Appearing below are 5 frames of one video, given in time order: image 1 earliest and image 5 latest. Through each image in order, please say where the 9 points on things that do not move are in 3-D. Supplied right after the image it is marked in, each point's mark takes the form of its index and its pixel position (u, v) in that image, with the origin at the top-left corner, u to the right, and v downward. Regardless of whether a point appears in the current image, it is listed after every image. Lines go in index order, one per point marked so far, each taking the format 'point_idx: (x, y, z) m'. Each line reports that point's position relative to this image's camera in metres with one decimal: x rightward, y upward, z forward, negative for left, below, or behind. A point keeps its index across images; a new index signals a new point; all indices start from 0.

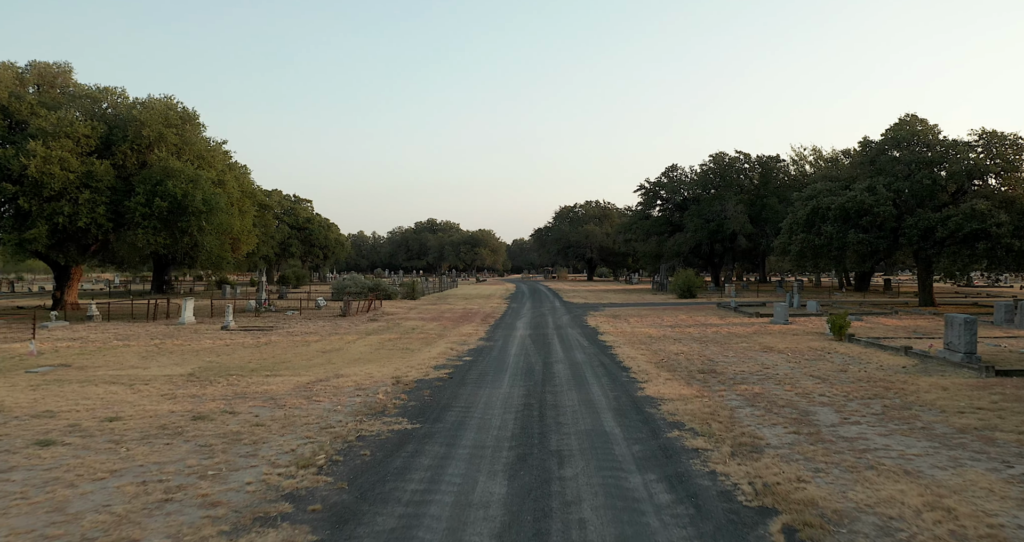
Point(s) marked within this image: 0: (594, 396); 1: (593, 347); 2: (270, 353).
0: (+1.3, -2.0, +12.6) m
1: (+2.0, -1.9, +19.7) m
2: (-6.0, -2.0, +19.3) m
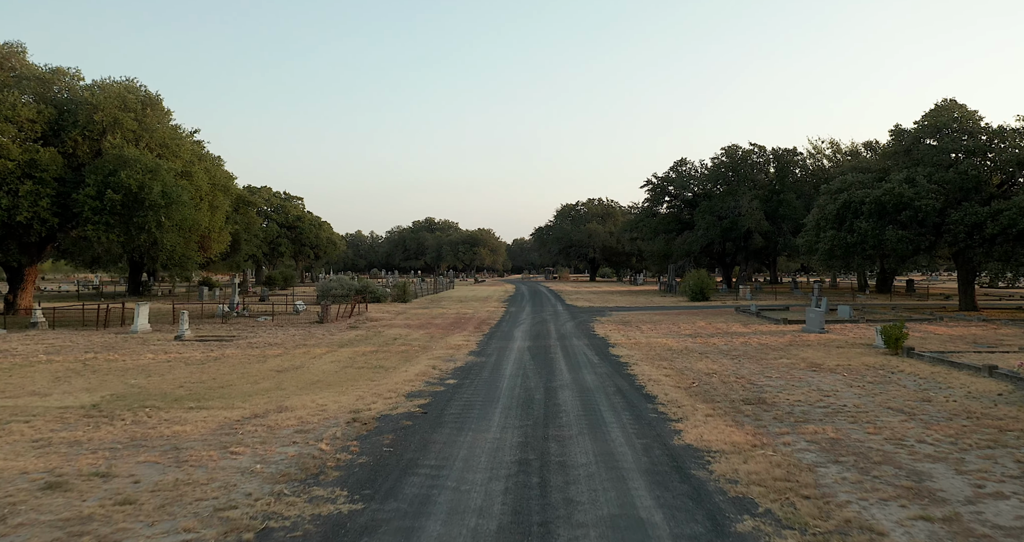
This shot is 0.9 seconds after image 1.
0: (+1.2, -2.0, +9.3) m
1: (+1.9, -1.9, +16.4) m
2: (-6.1, -2.1, +15.9) m
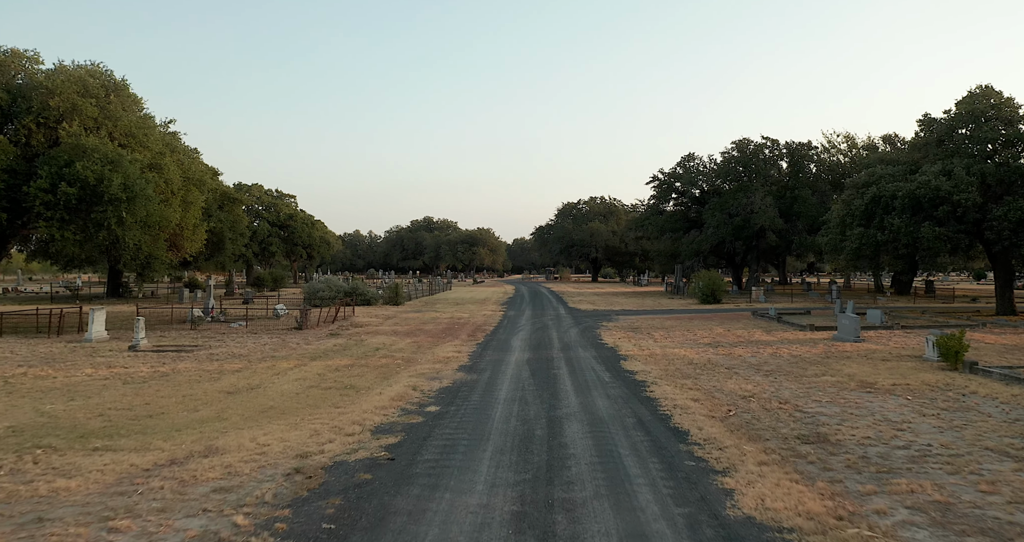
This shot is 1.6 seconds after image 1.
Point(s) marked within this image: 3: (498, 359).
0: (+1.1, -2.1, +6.7) m
1: (+1.9, -2.0, +13.8) m
2: (-6.2, -2.1, +13.4) m
3: (-0.3, -2.0, +17.4) m
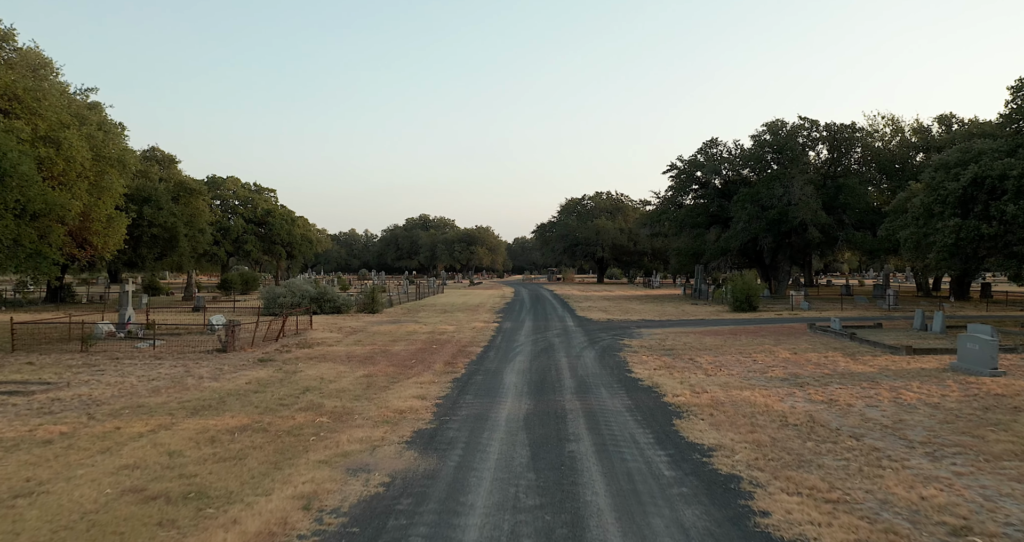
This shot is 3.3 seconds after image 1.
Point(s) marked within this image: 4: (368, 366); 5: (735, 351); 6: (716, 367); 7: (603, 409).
0: (+1.0, -2.1, +0.4) m
1: (+1.7, -2.1, +7.6) m
2: (-6.3, -2.2, +7.1) m
3: (-0.5, -2.0, +11.2) m
4: (-3.0, -2.0, +16.5) m
5: (+5.5, -1.9, +19.2) m
6: (+4.2, -2.0, +16.2) m
7: (+1.3, -2.0, +11.4) m
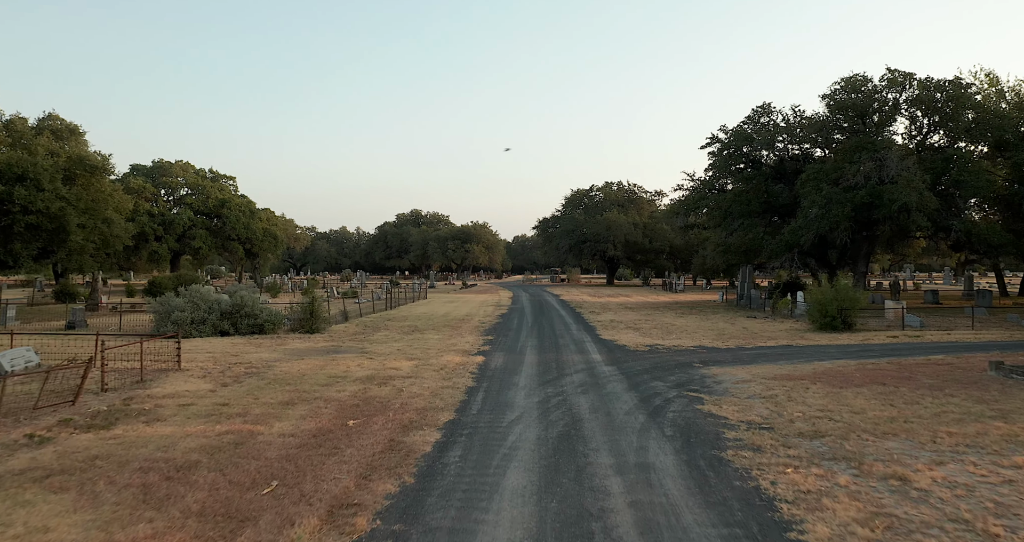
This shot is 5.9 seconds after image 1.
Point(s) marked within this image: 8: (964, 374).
0: (+0.8, -2.2, -9.3) m
1: (+1.6, -2.1, -2.2) m
2: (-6.5, -2.3, -2.6) m
3: (-0.6, -2.1, +1.4) m
4: (-3.2, -2.1, +6.8) m
5: (+5.3, -2.0, +9.5) m
6: (+4.1, -2.1, +6.5) m
7: (+1.2, -2.1, +1.7) m
8: (+8.4, -1.9, +14.7) m
